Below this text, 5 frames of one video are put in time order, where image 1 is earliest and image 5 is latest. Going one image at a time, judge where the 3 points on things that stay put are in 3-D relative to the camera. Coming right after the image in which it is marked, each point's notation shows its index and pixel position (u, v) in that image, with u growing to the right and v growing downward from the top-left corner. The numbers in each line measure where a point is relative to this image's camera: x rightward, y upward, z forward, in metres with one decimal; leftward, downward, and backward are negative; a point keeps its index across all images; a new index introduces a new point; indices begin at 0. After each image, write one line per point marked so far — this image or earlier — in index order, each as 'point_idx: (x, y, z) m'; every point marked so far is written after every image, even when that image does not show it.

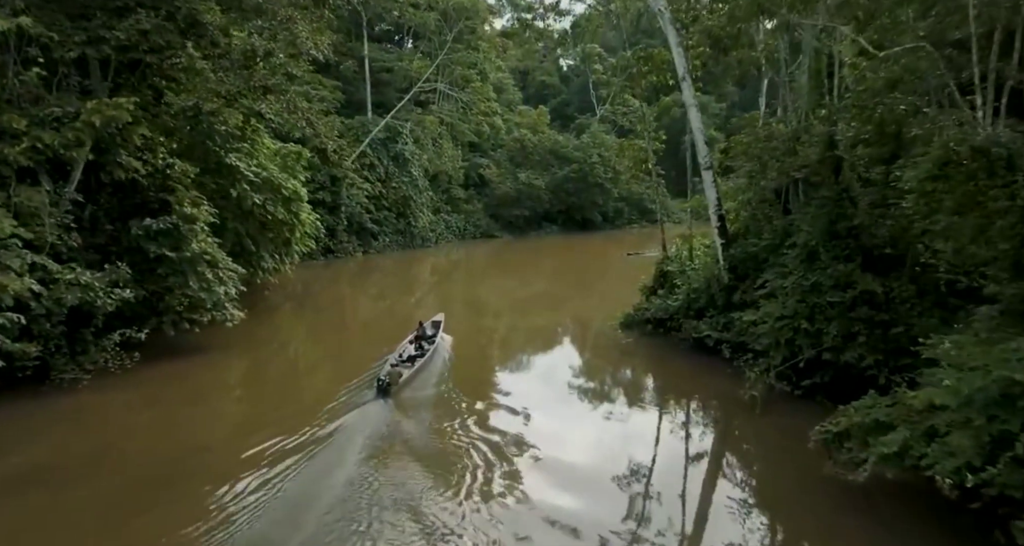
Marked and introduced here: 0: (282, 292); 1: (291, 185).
0: (-7.4, -0.6, +18.1) m
1: (-5.2, +2.1, +13.3) m
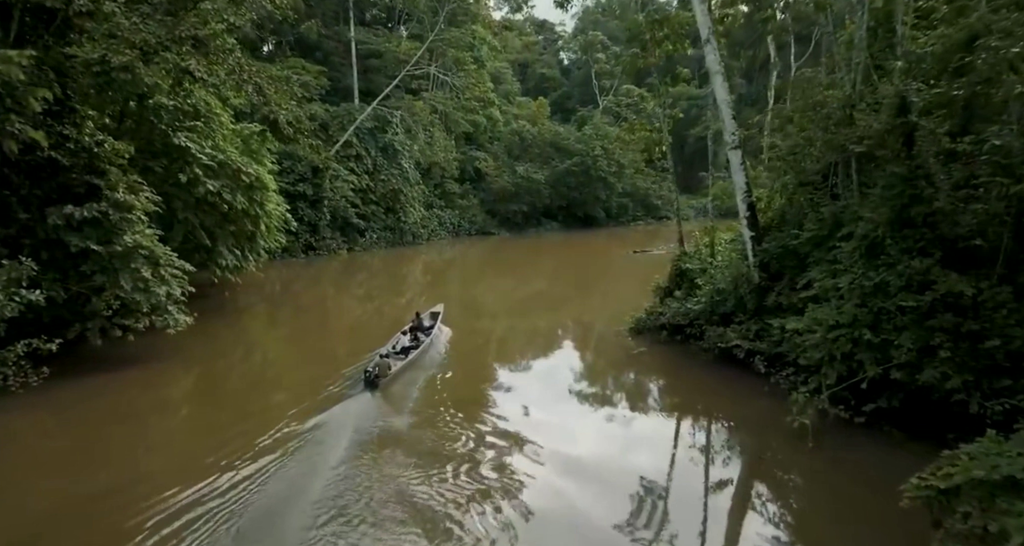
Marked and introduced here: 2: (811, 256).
0: (-7.5, -0.6, +16.6) m
1: (-5.4, +2.1, +11.7) m
2: (+4.0, +0.2, +7.5) m
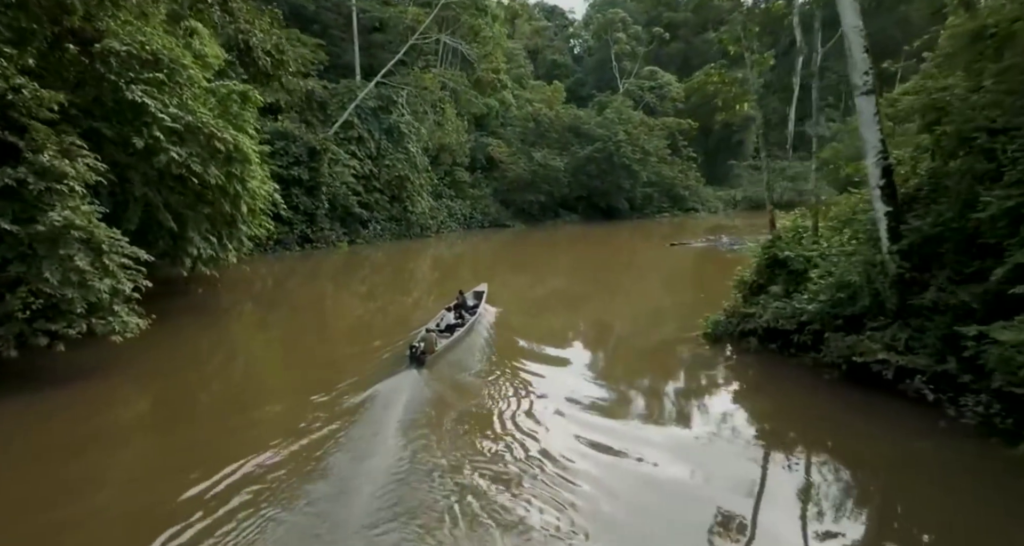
0: (-6.9, -0.4, +14.4) m
1: (-4.7, +2.3, +9.5) m
2: (+4.6, +0.3, +5.3) m
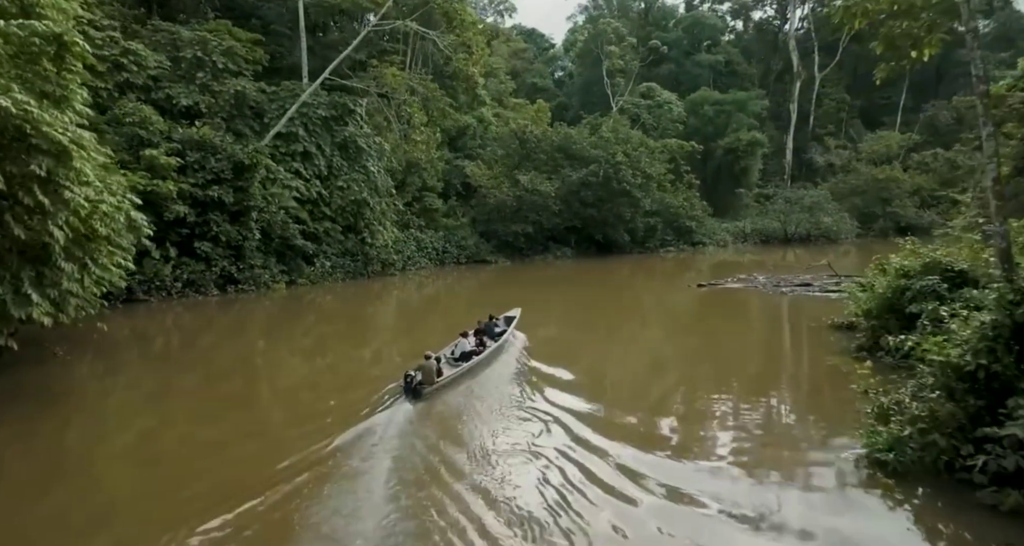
0: (-7.1, -1.4, +10.0) m
1: (-4.7, +1.6, +5.5) m
2: (+4.9, -0.1, +1.6) m
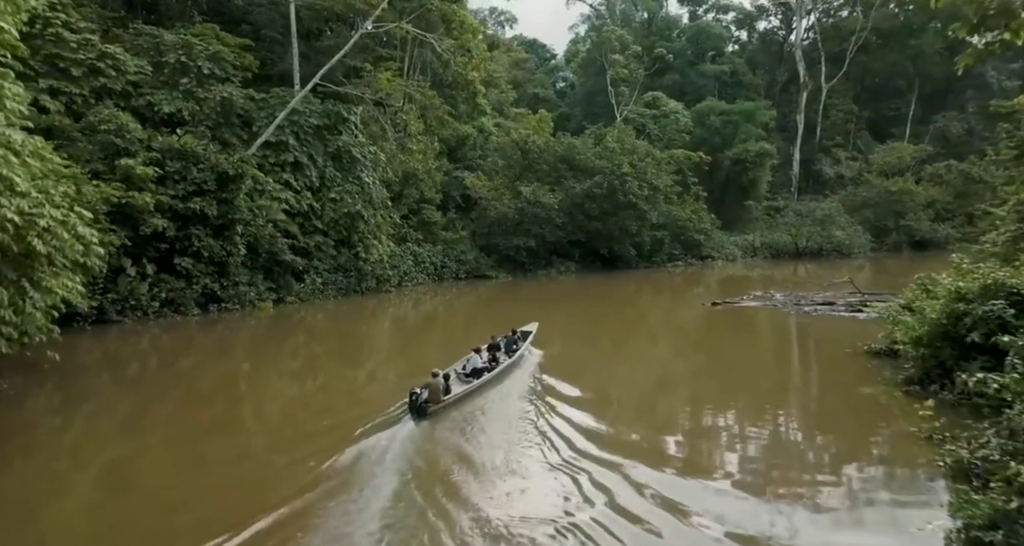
0: (-7.0, -1.8, +9.1) m
1: (-4.6, +1.3, +4.6) m
2: (+4.9, -0.2, +0.7) m
